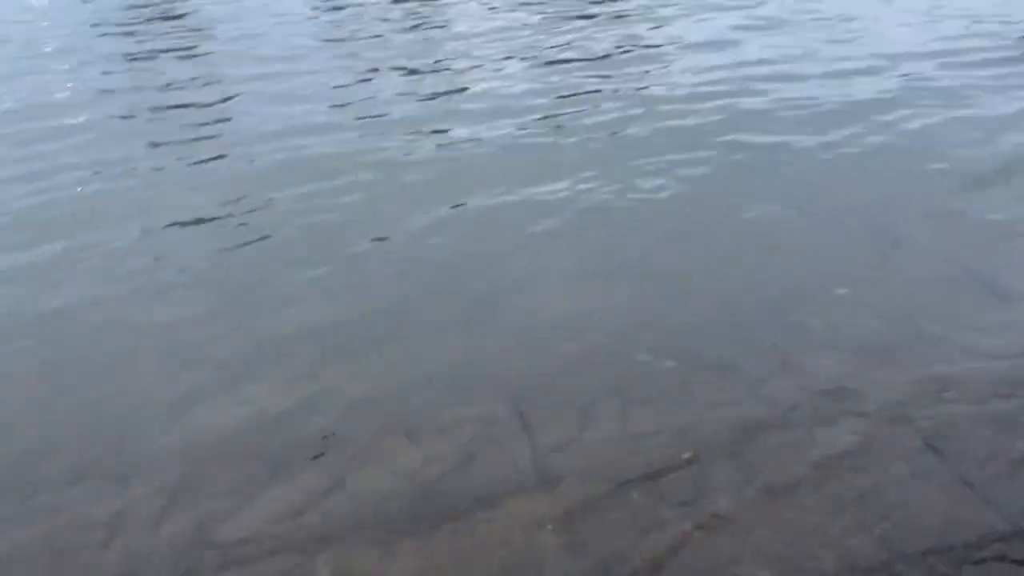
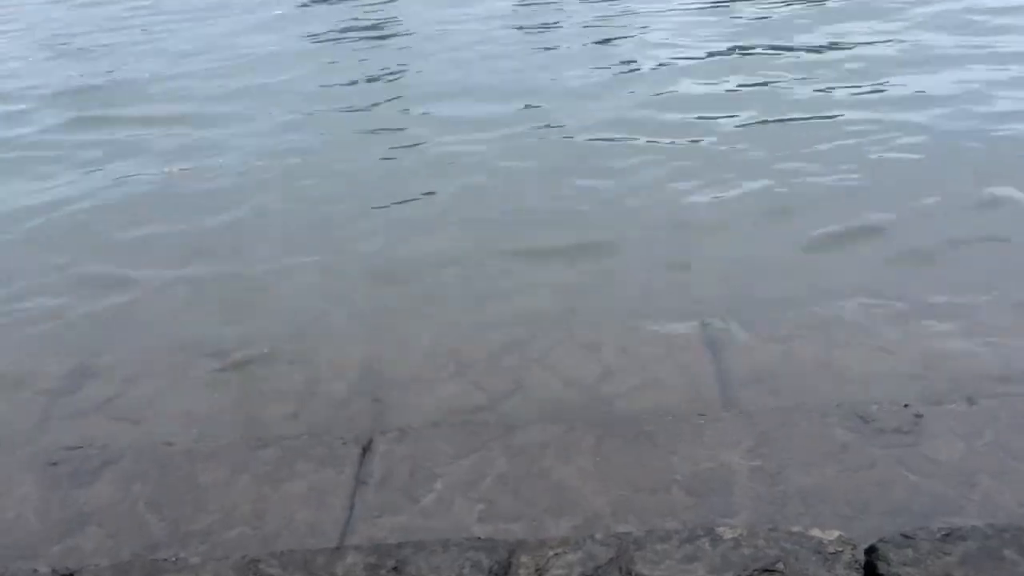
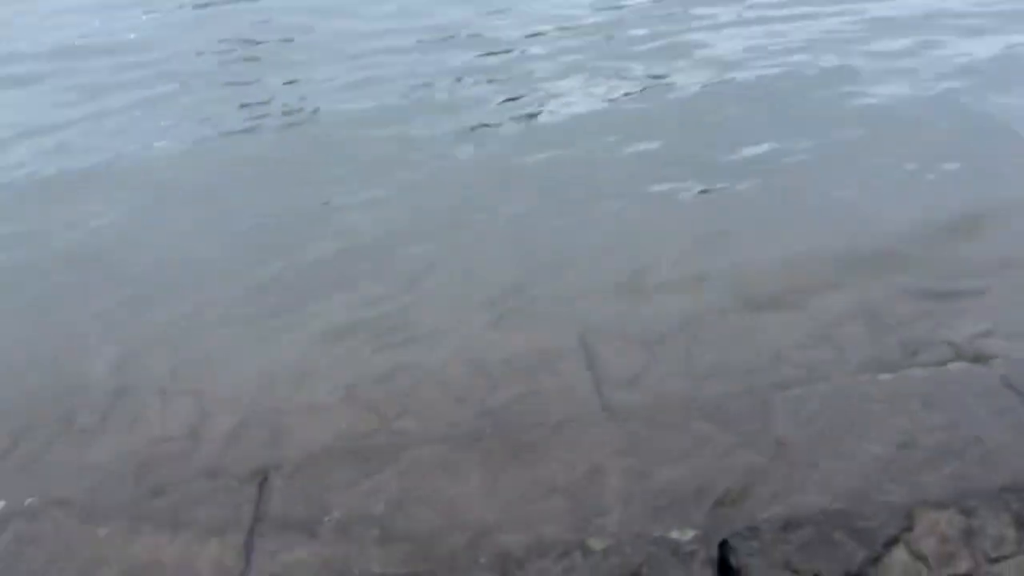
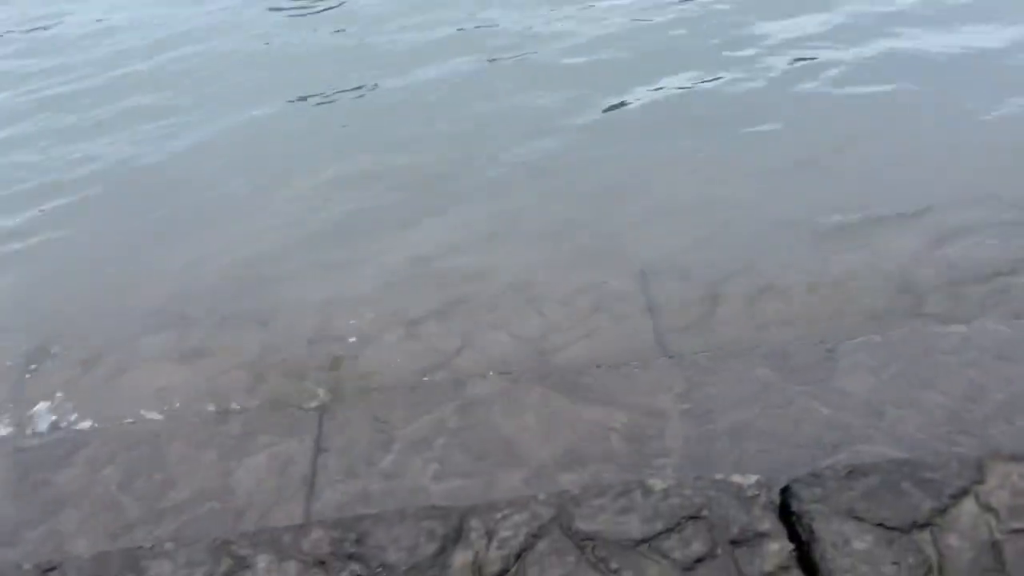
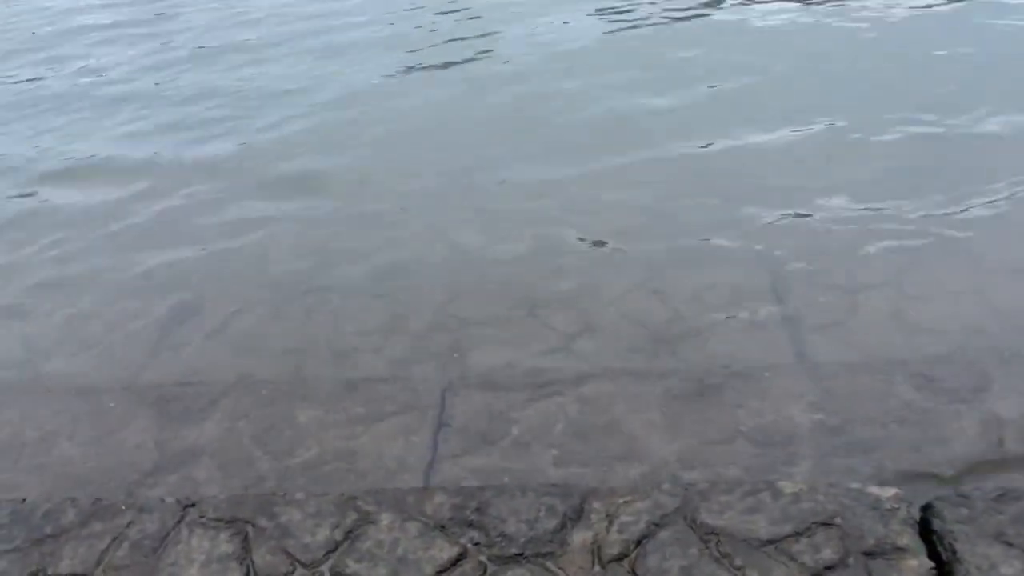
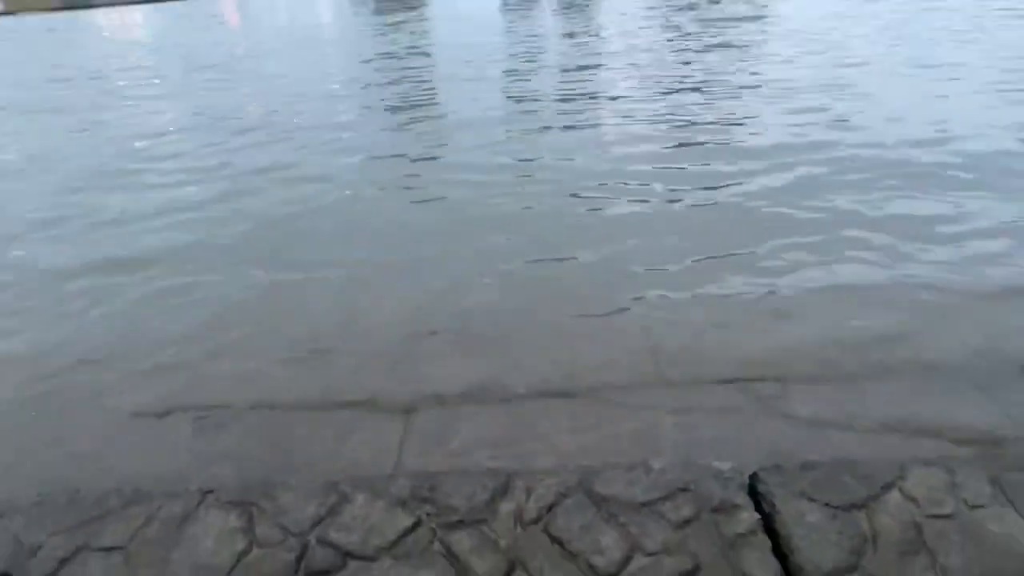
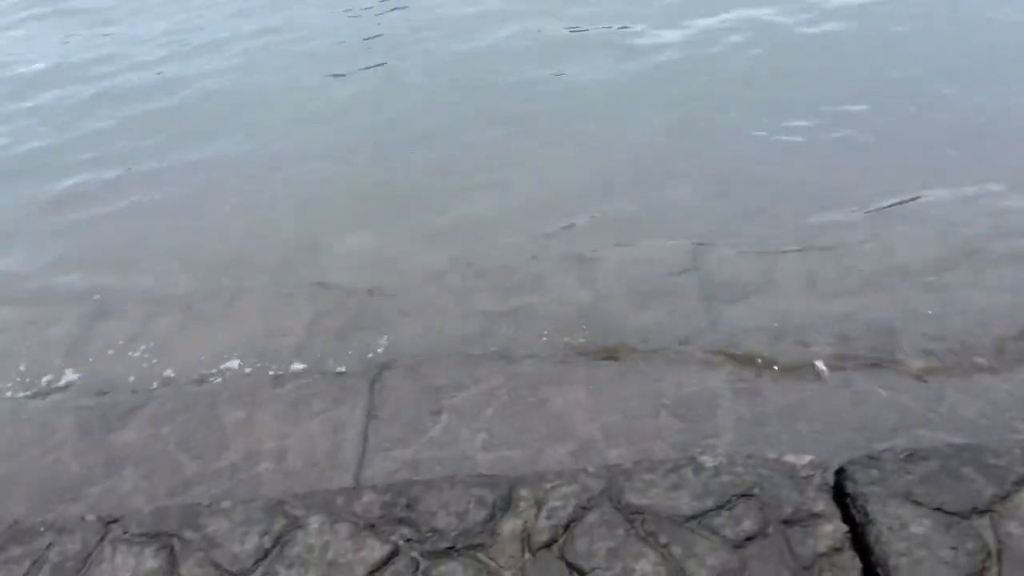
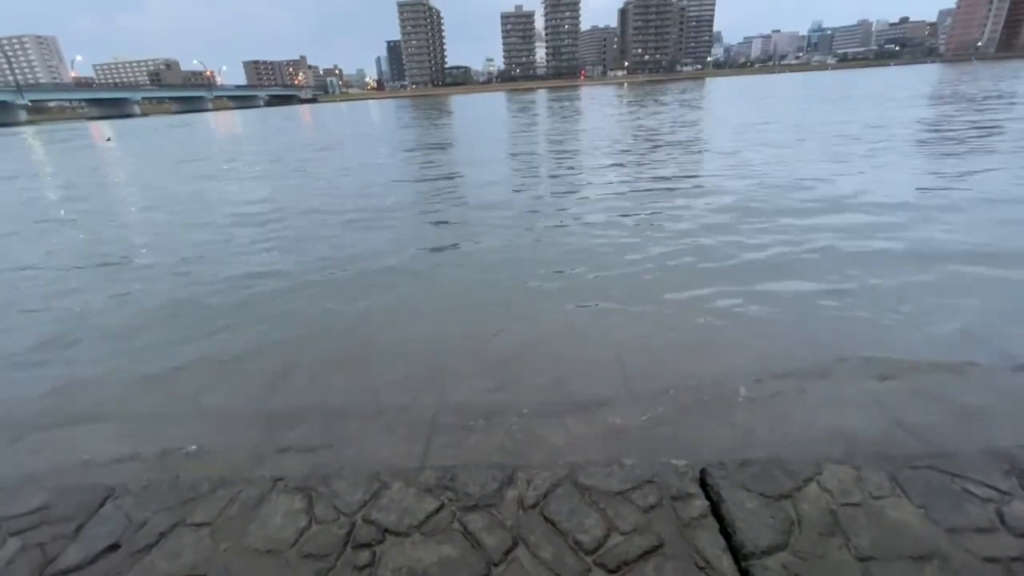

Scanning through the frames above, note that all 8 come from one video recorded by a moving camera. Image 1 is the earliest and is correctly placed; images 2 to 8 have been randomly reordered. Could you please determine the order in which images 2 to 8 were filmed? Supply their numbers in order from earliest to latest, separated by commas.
3, 4, 7, 5, 2, 6, 8
